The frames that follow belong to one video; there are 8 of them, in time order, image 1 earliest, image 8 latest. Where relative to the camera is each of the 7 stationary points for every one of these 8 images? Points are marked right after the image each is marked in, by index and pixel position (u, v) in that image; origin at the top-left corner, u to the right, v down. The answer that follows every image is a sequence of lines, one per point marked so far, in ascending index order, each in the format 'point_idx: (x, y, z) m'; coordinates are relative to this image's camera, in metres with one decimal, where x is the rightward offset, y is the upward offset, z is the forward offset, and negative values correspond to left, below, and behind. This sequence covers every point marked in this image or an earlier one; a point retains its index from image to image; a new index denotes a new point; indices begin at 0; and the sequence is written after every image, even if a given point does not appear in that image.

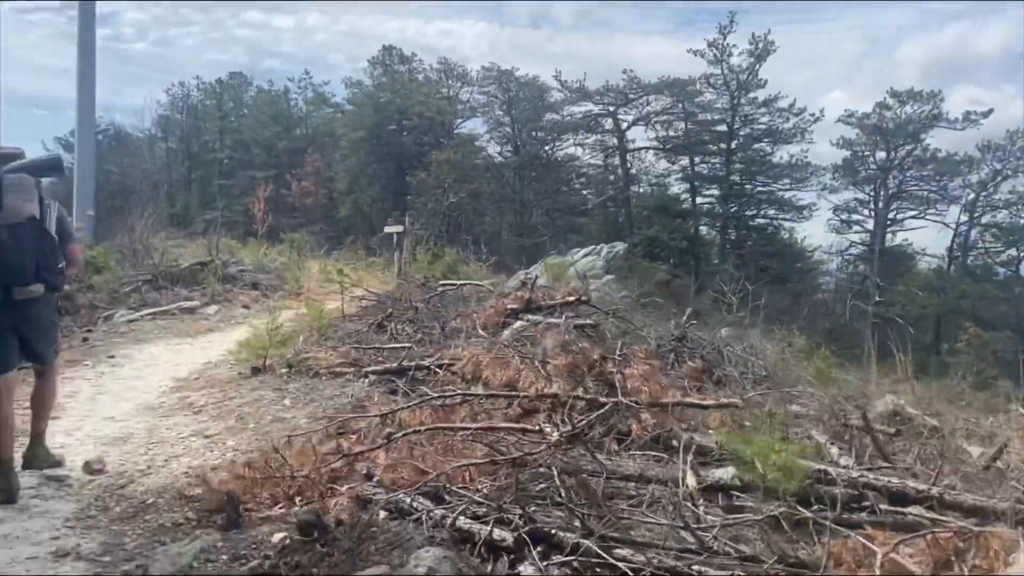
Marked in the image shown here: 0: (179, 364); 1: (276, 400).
0: (-3.8, -0.9, +9.1) m
1: (-1.9, -0.9, +6.6) m
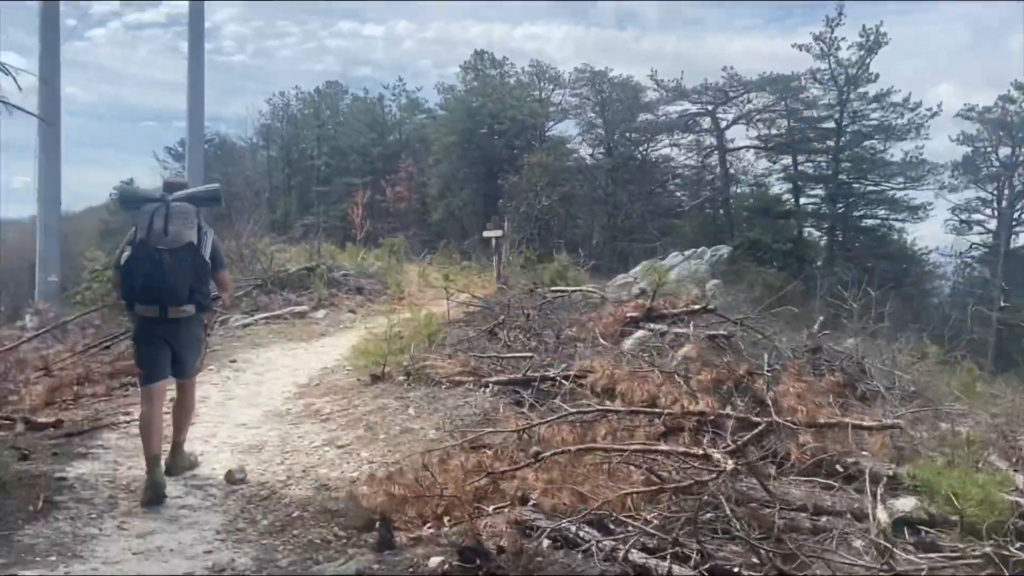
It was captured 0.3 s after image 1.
0: (-2.5, -0.9, +9.2) m
1: (-0.9, -1.0, +6.5) m
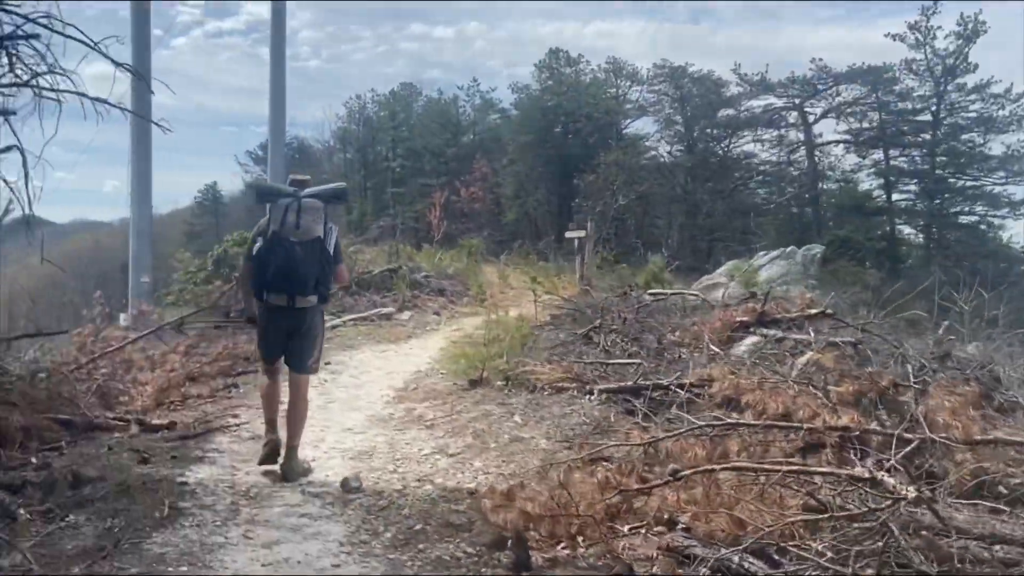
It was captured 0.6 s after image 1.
0: (-1.4, -1.0, +9.2) m
1: (-0.1, -1.0, +6.4) m
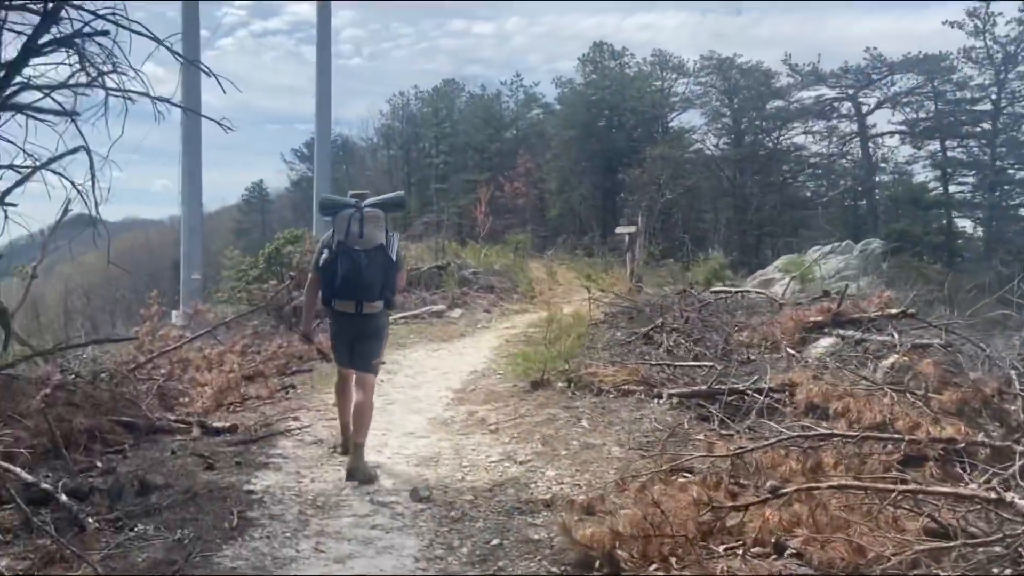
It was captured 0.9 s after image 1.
0: (-0.7, -1.0, +9.1) m
1: (+0.5, -1.0, +6.2) m
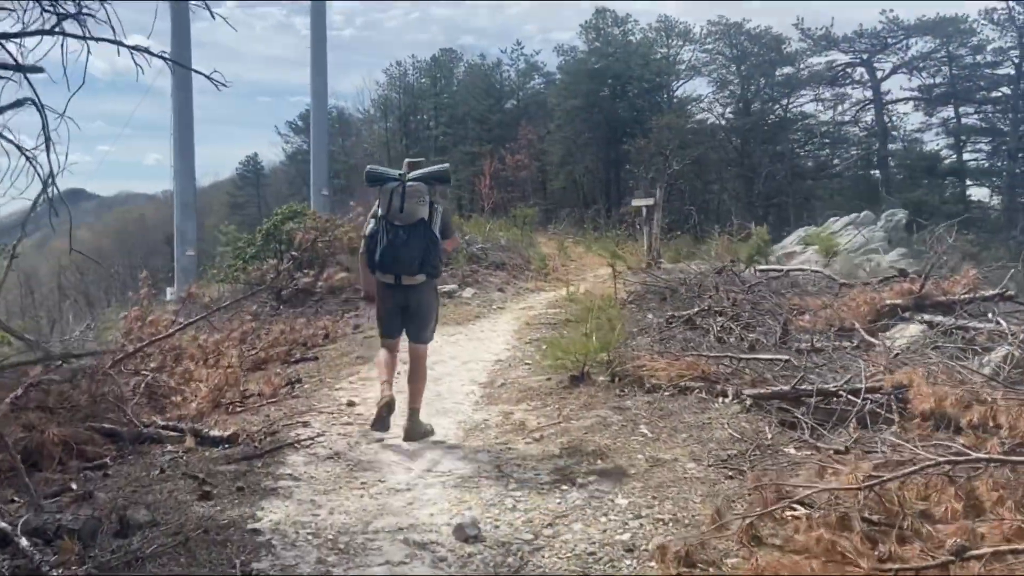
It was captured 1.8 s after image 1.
0: (-0.4, -0.8, +8.2) m
1: (+0.8, -0.9, +5.3) m
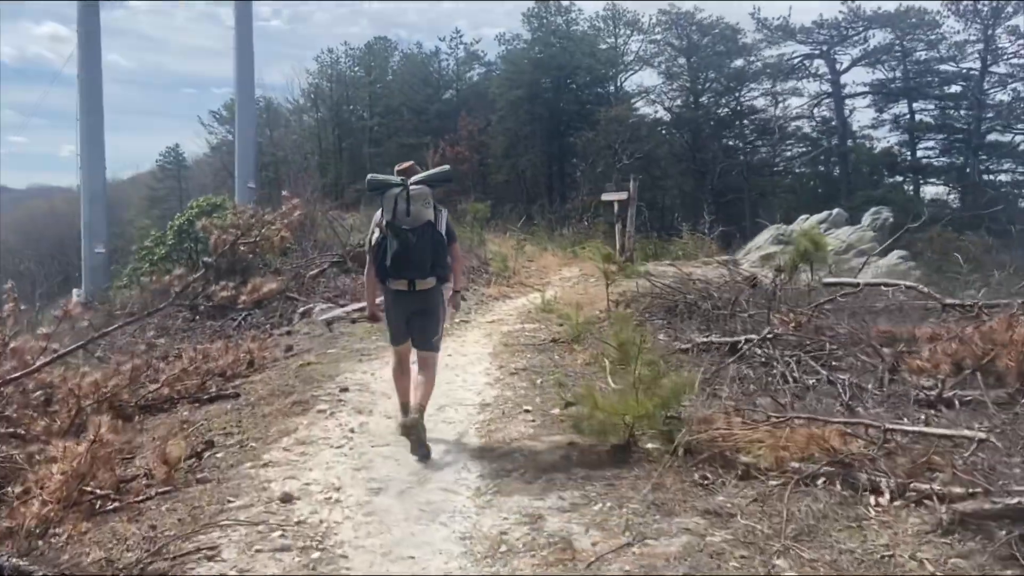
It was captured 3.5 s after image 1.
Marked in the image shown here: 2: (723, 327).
0: (-0.5, -0.9, +6.0) m
1: (+1.0, -1.1, +3.3) m
2: (+1.9, -0.3, +7.1) m
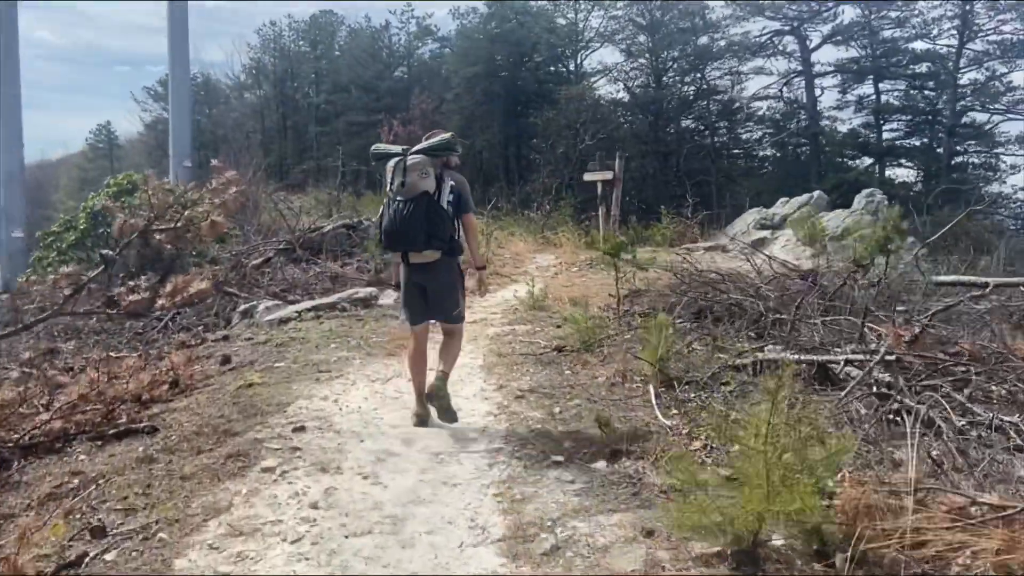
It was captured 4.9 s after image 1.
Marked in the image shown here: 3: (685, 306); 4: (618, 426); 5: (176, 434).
0: (-0.3, -1.0, +4.3) m
1: (+1.3, -1.2, +1.6) m
2: (+2.0, -0.3, +5.6) m
3: (+1.6, -0.1, +6.9) m
4: (+0.6, -0.7, +4.4) m
5: (-2.3, -1.0, +5.5) m
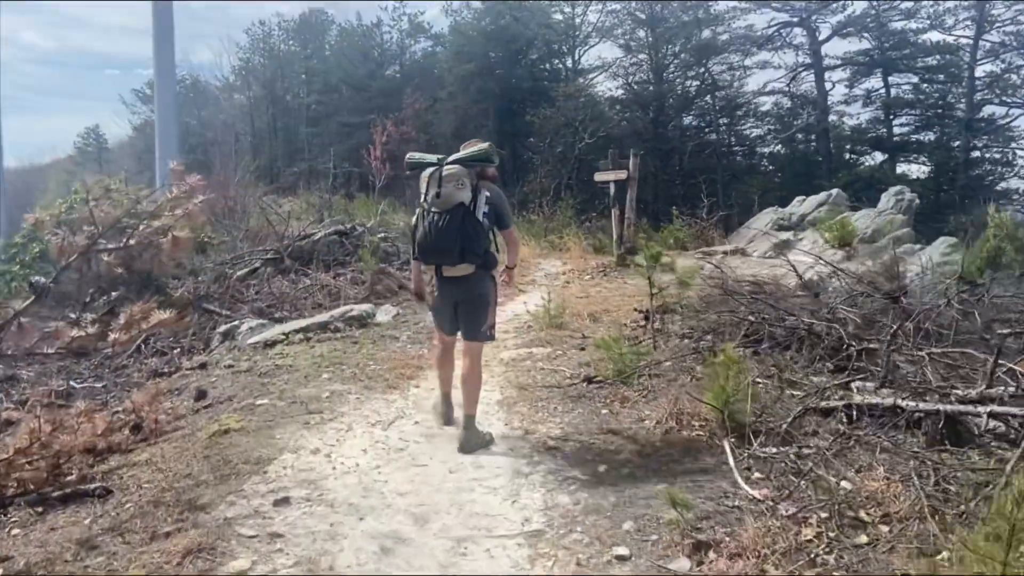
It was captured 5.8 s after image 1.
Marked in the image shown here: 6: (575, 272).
0: (-0.1, -1.1, +3.2) m
1: (+1.5, -1.3, +0.6) m
2: (+2.2, -0.5, +4.5) m
3: (+1.8, -0.3, +5.8) m
4: (+0.8, -0.8, +3.4) m
5: (-2.1, -1.2, +4.5) m
6: (+1.0, +0.3, +12.2) m
